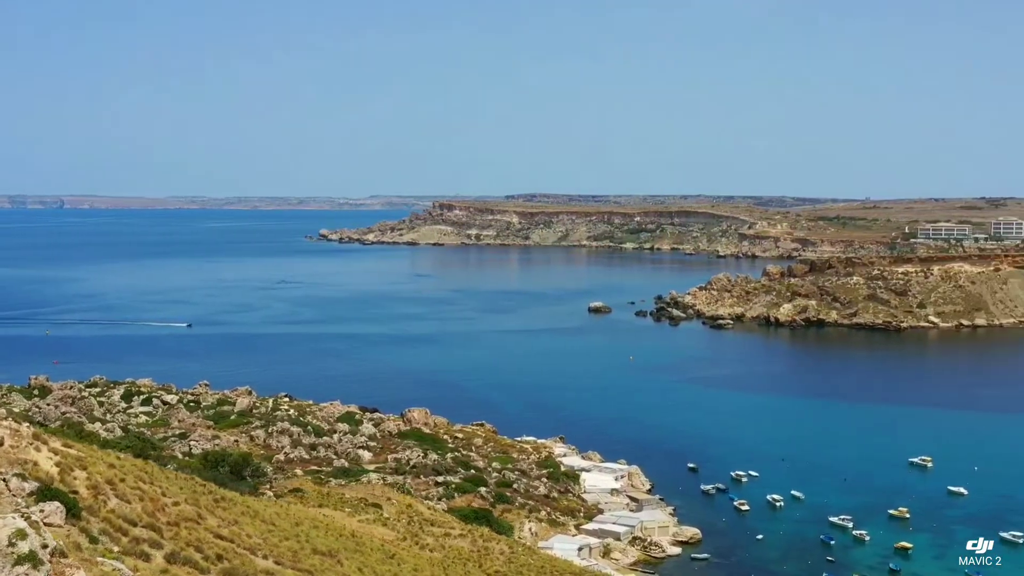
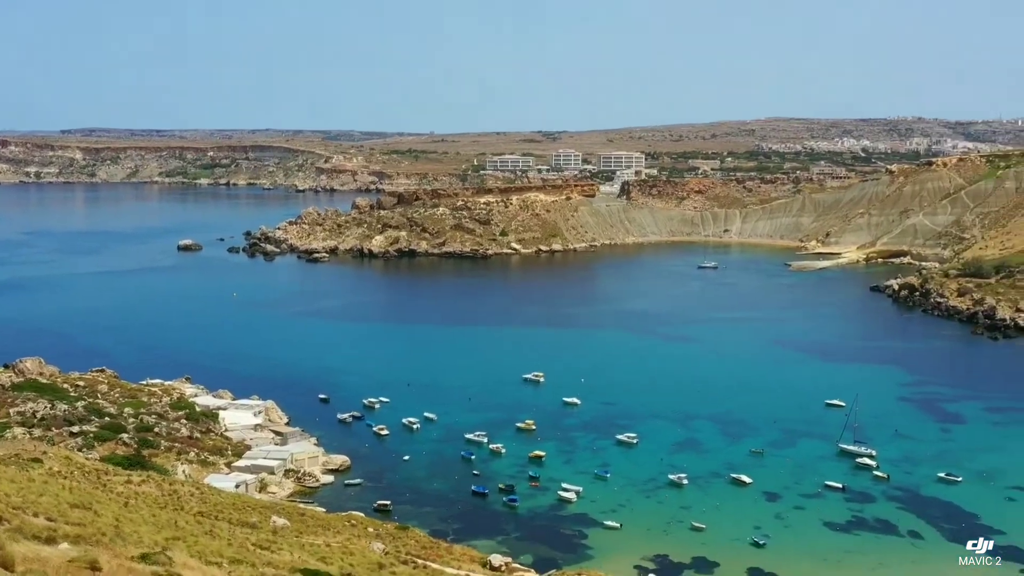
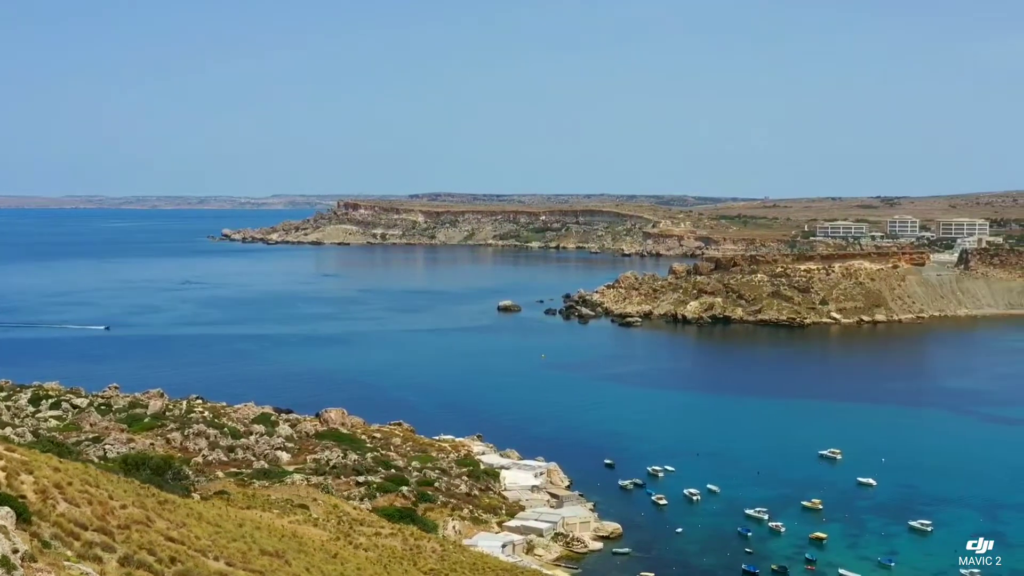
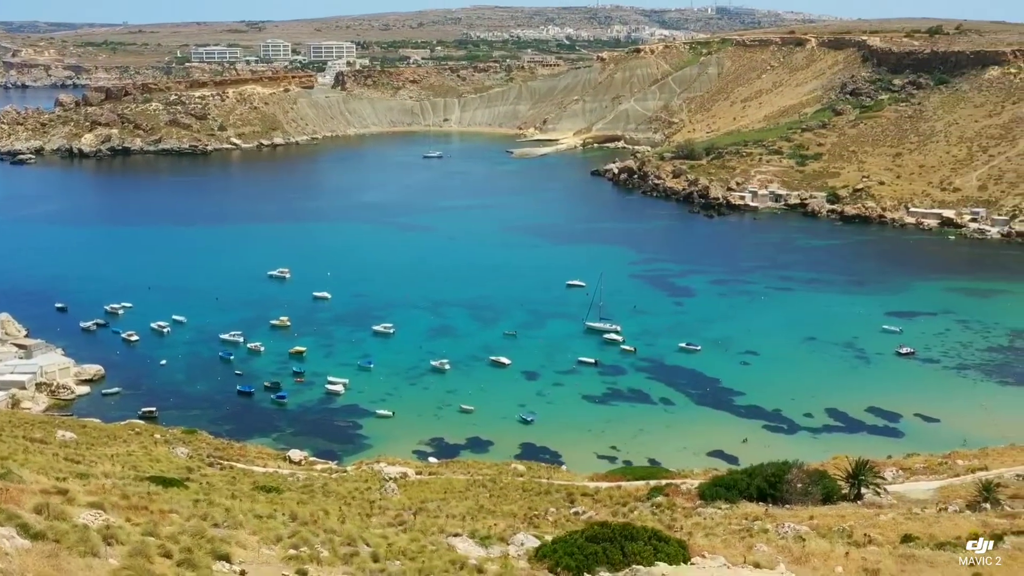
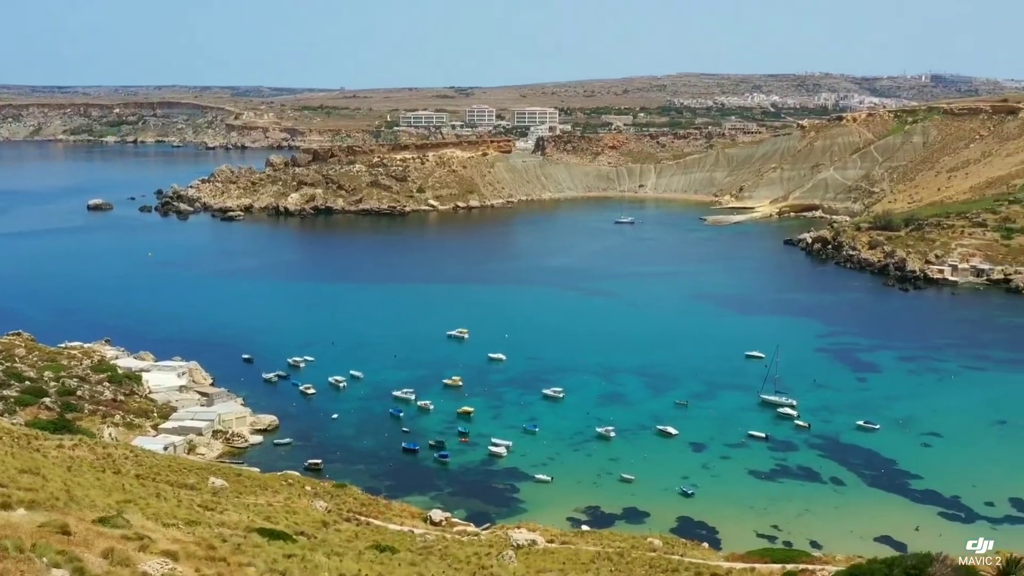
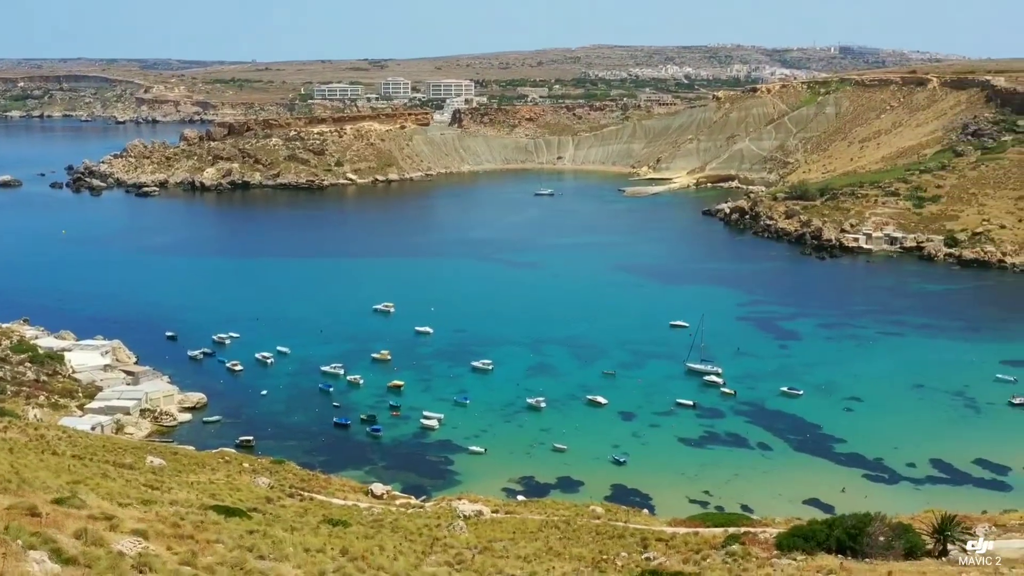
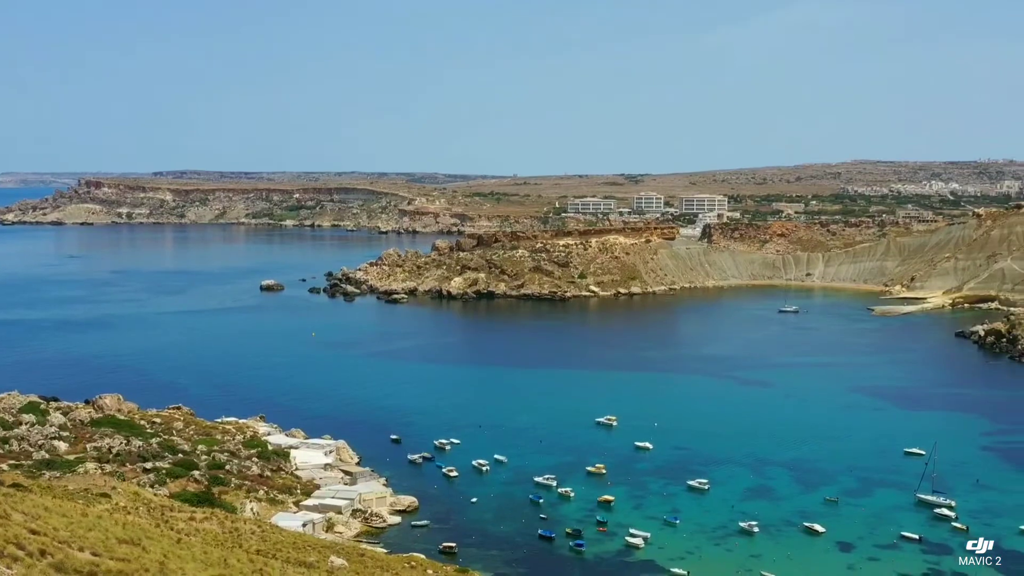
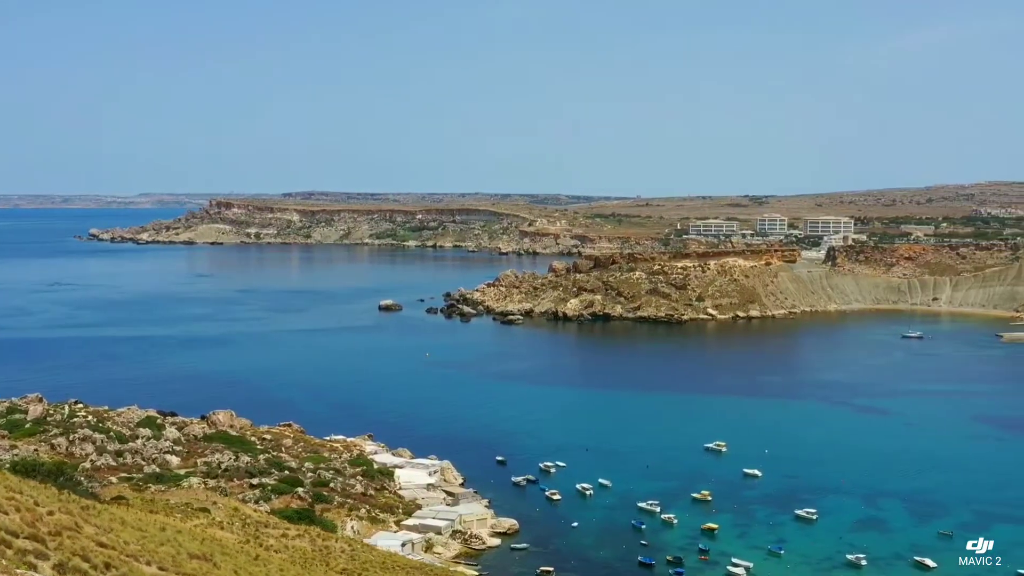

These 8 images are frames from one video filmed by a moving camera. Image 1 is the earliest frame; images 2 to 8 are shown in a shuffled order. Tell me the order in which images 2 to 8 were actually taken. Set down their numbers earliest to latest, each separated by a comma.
3, 8, 7, 2, 5, 6, 4
